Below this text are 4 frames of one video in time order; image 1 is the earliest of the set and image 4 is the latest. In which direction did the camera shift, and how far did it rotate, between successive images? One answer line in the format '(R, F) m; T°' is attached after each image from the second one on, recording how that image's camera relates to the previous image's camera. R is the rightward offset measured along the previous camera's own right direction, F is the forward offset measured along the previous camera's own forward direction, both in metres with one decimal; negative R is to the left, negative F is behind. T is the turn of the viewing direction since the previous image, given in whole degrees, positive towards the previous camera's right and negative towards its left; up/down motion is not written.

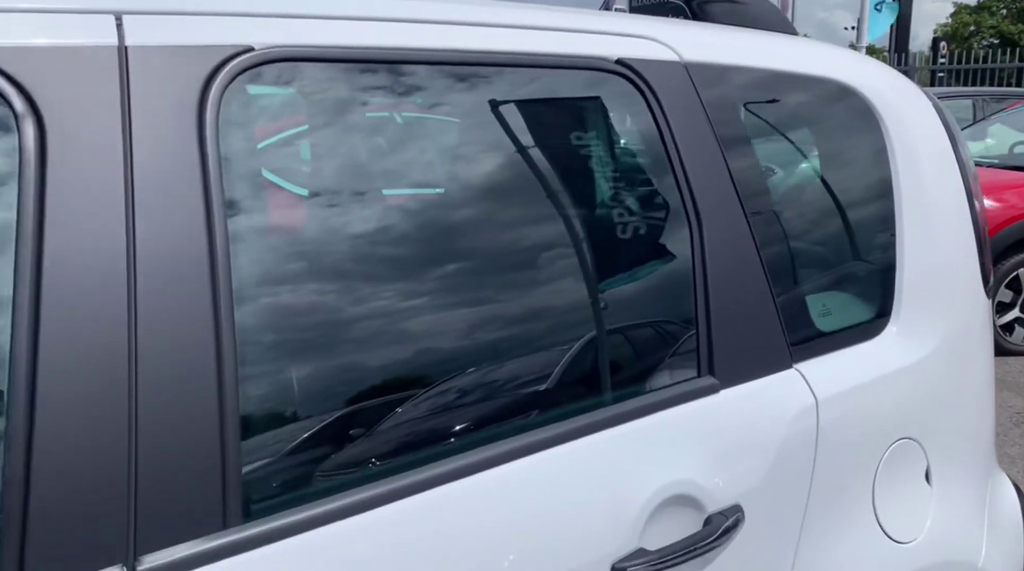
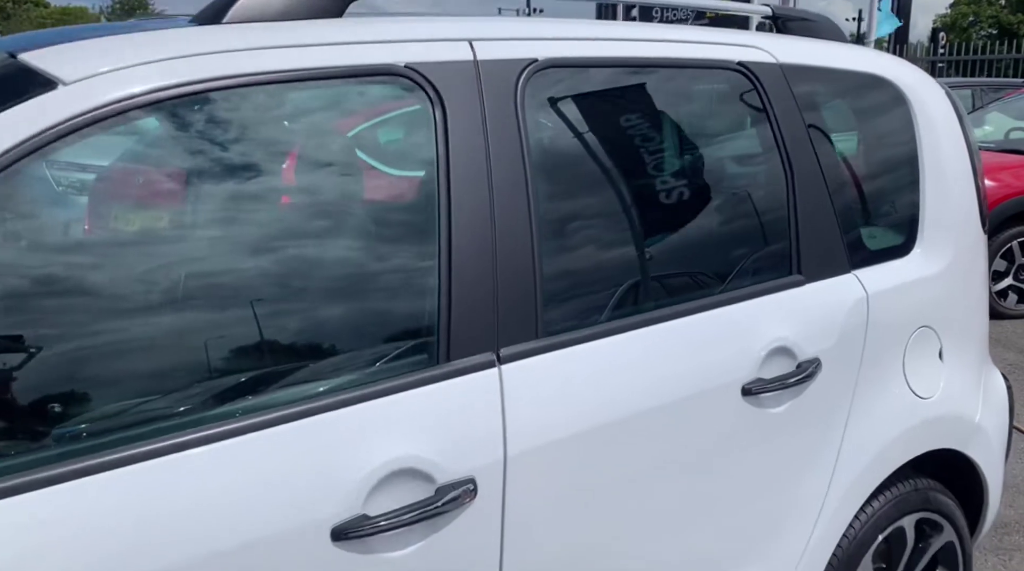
(-0.4, -0.7) m; 0°
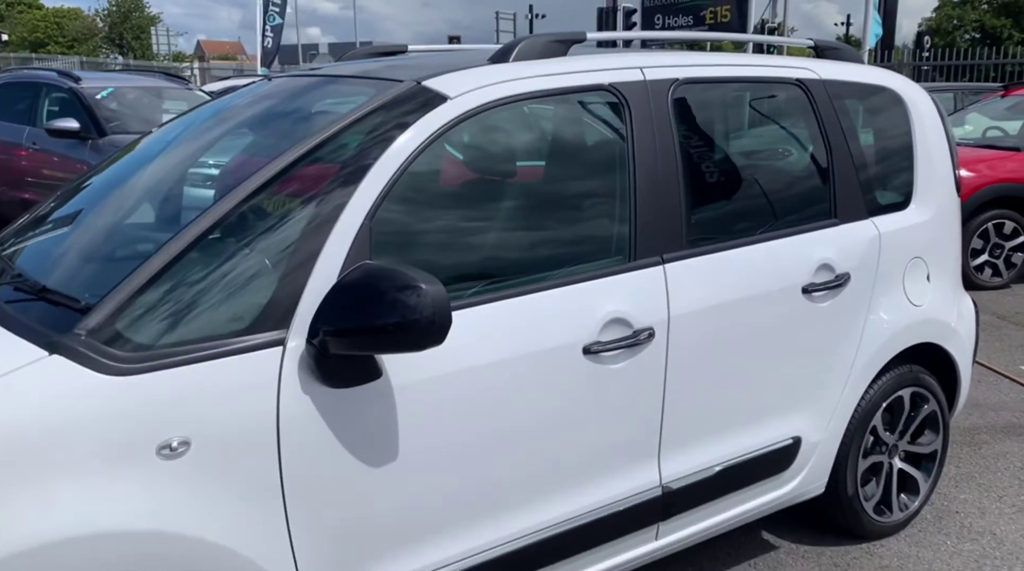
(-0.5, -1.0) m; +1°
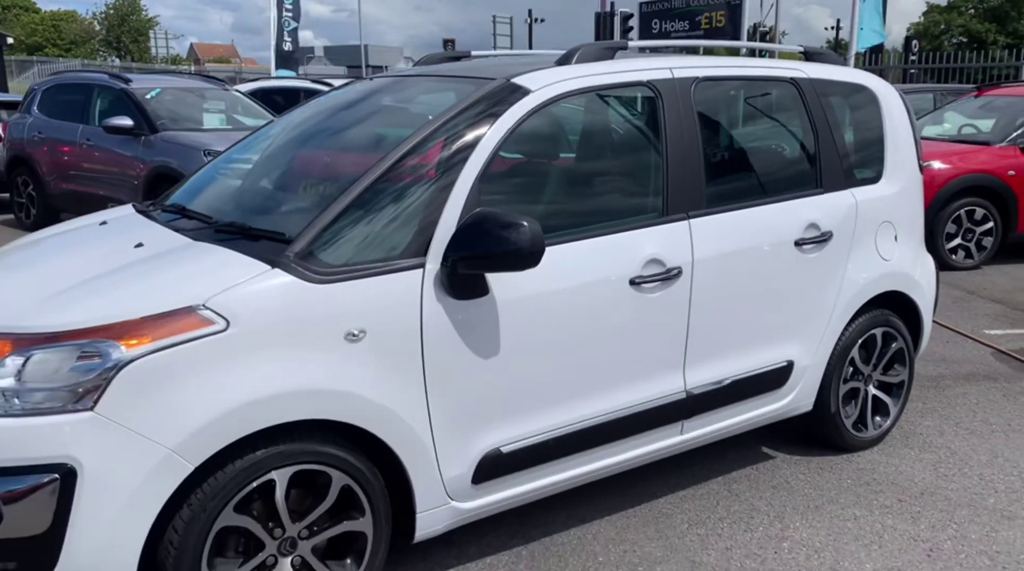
(-0.3, -0.8) m; +1°
